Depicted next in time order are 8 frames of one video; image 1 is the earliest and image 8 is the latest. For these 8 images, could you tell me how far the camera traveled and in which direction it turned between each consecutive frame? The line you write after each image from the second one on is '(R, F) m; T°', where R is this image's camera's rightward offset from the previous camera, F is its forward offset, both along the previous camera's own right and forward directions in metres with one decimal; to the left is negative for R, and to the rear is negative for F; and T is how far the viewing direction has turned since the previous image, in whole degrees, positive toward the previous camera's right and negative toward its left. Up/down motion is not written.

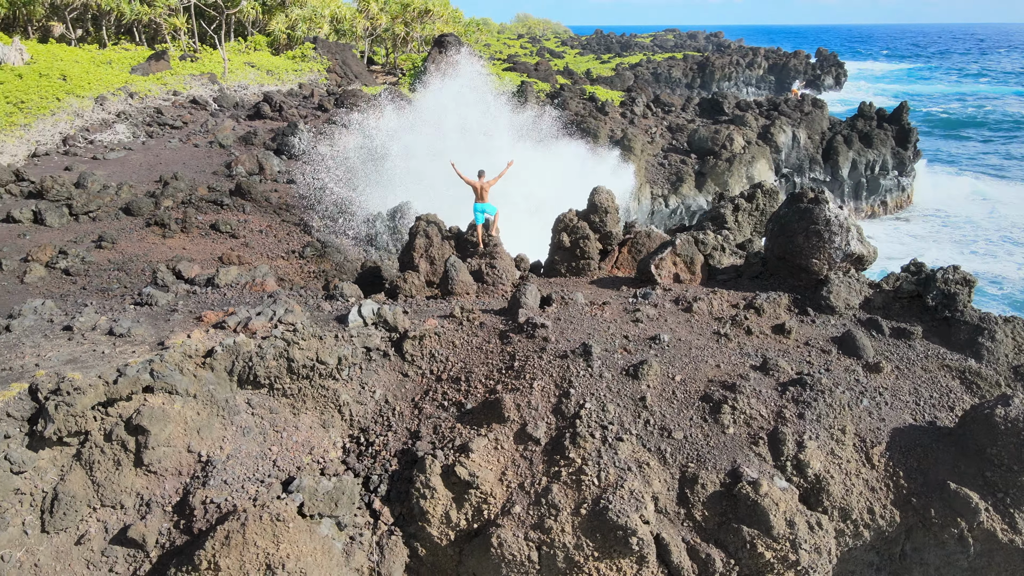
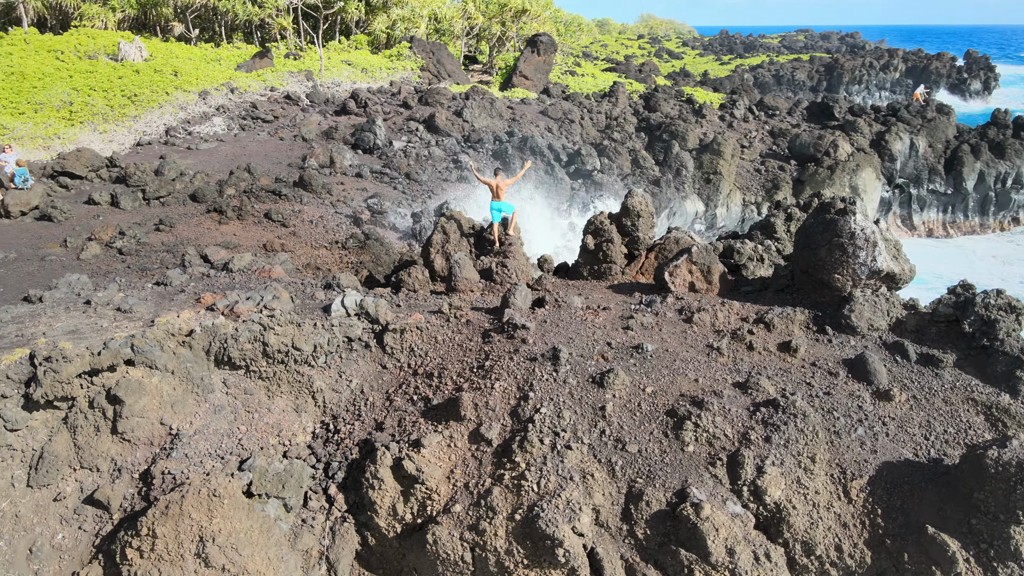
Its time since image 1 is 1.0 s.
(+1.2, +0.1) m; -9°
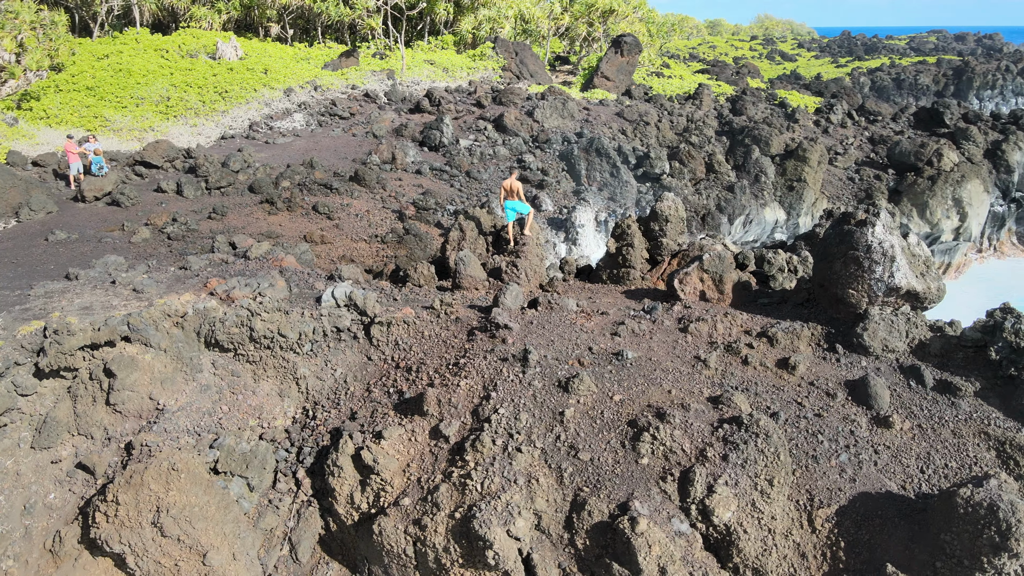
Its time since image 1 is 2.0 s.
(+1.1, +0.1) m; -8°
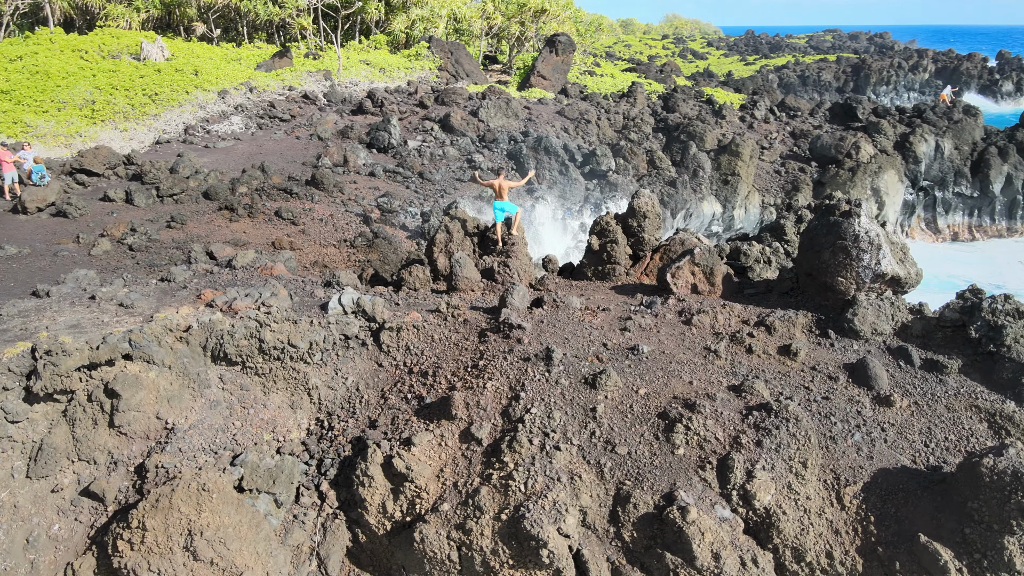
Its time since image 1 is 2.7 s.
(-0.8, 0.0) m; +6°
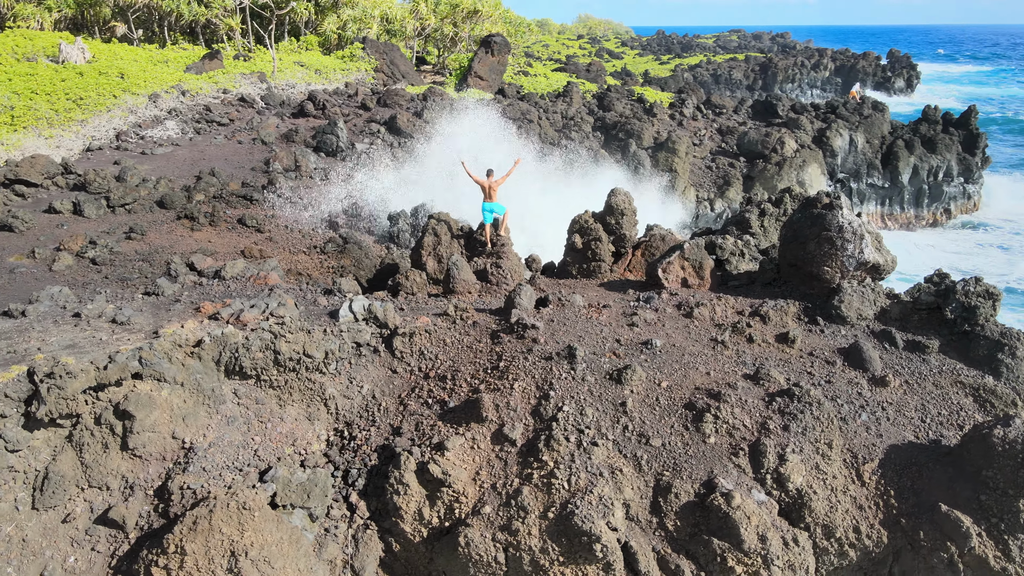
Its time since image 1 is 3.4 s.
(-0.8, 0.0) m; +6°
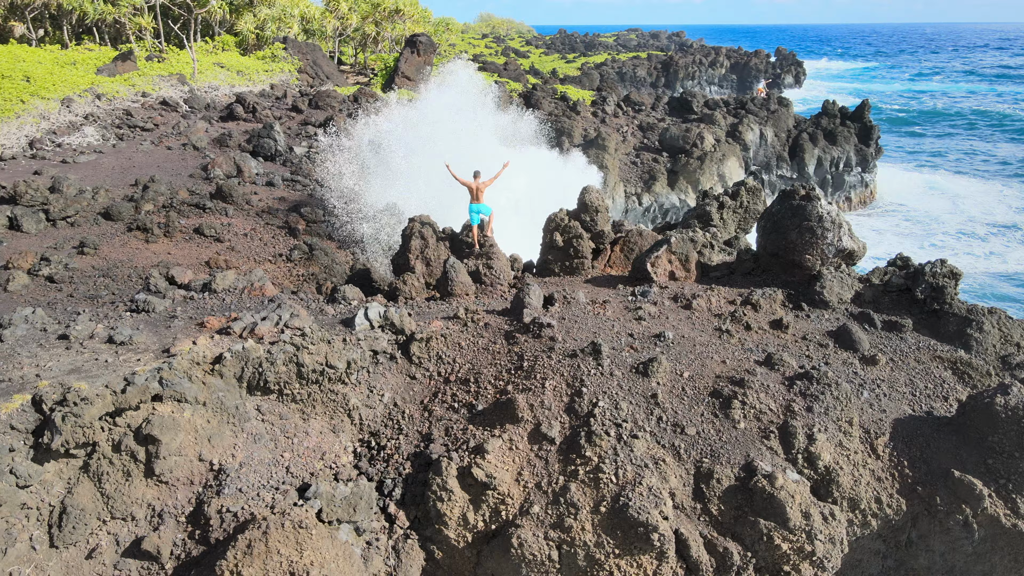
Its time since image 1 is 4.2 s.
(-1.0, 0.0) m; +7°
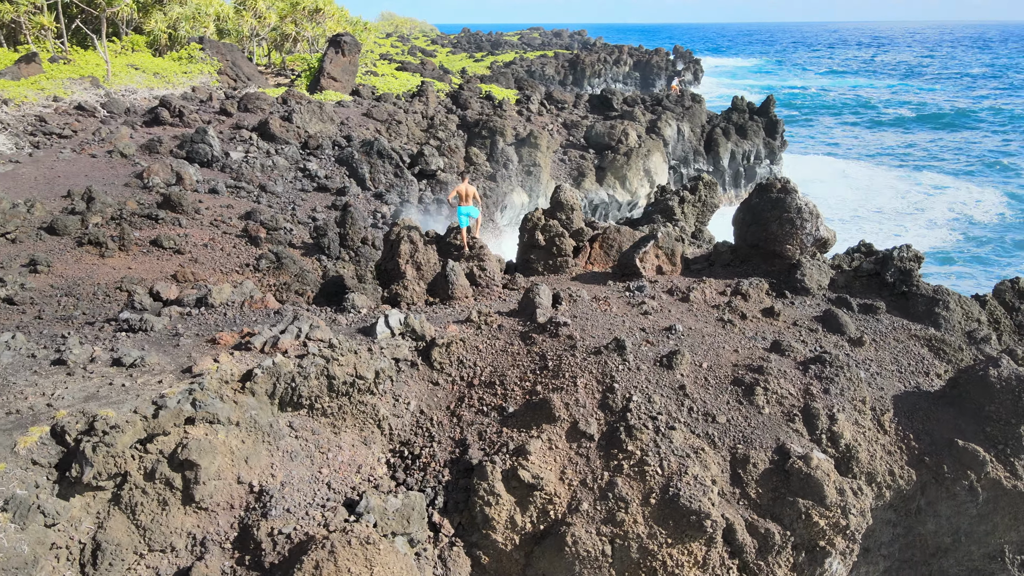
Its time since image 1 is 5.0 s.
(-1.0, 0.0) m; +7°
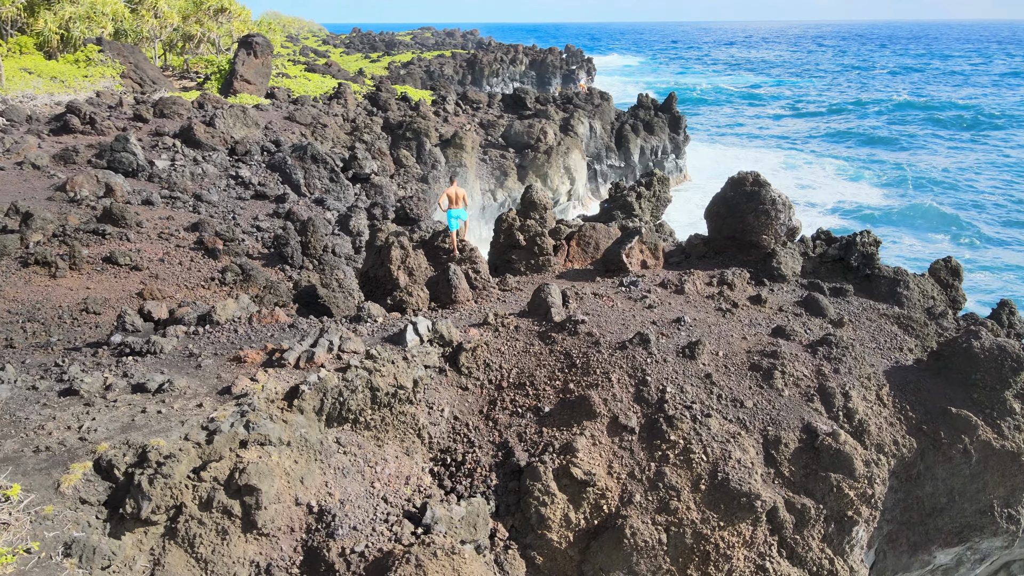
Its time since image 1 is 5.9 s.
(-1.1, 0.0) m; +8°
